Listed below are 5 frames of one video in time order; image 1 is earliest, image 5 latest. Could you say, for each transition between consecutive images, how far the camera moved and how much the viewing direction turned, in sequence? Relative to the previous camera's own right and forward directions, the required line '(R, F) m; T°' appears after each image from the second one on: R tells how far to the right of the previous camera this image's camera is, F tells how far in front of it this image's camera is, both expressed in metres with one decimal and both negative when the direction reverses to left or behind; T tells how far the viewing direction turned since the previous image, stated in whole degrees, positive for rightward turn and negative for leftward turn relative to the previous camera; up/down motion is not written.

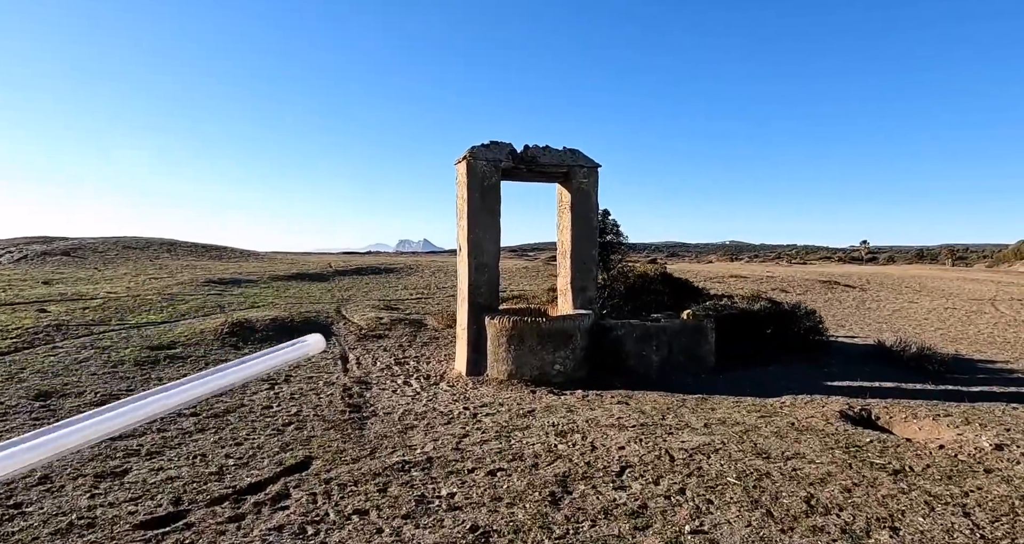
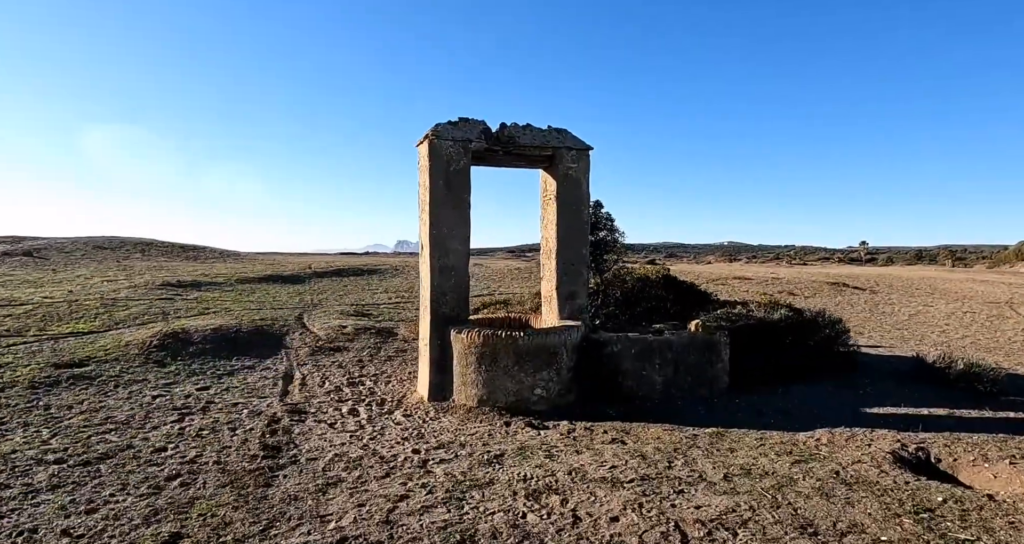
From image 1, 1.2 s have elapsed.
(+0.3, +1.6) m; 0°
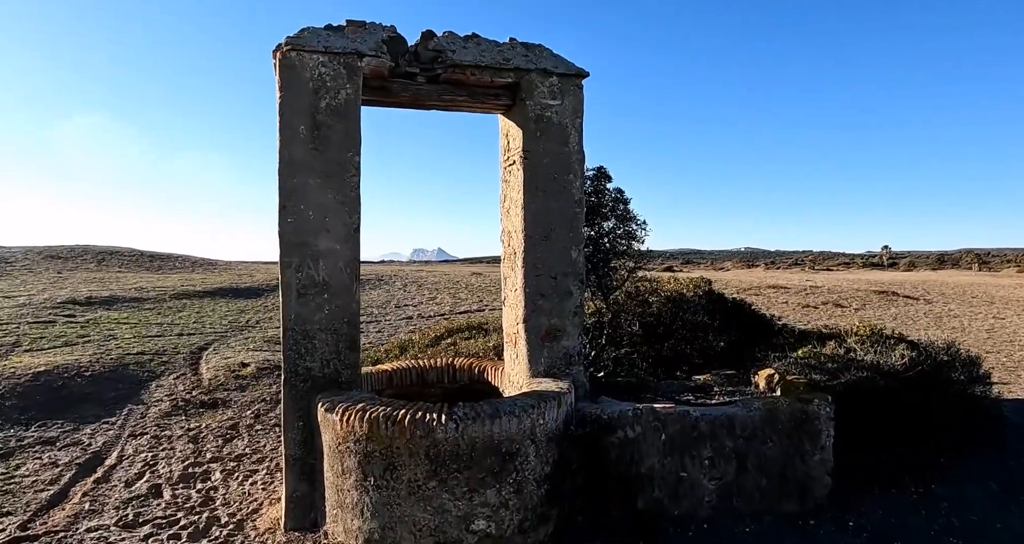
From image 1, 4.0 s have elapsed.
(+0.6, +3.4) m; -1°
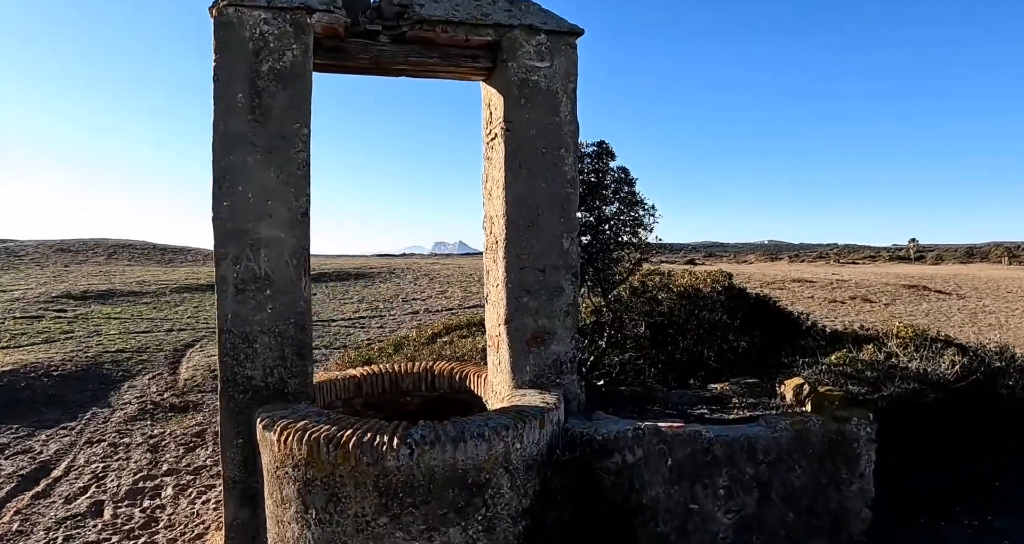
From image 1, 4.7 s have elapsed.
(+0.2, +0.6) m; -2°
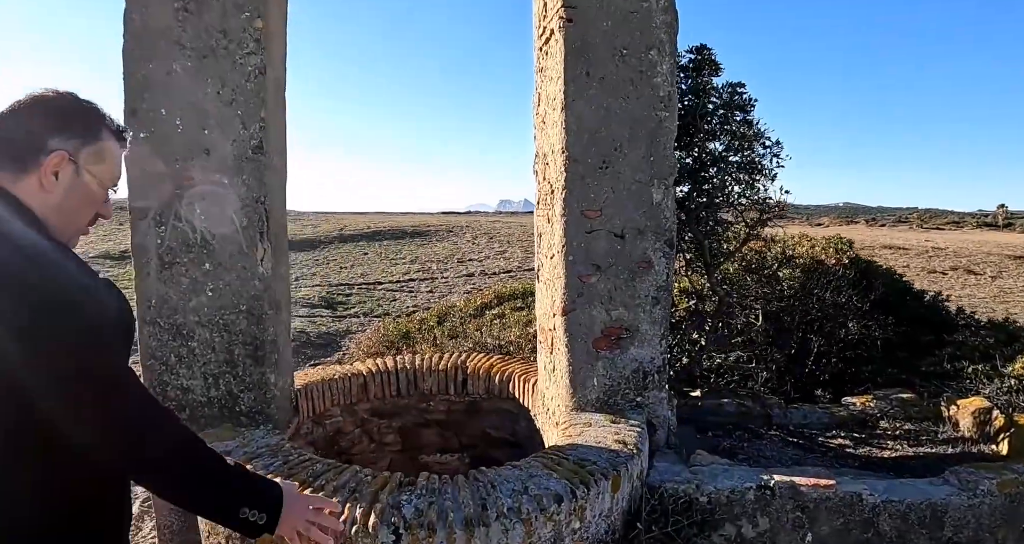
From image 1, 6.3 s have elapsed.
(0.0, +1.2) m; -5°
